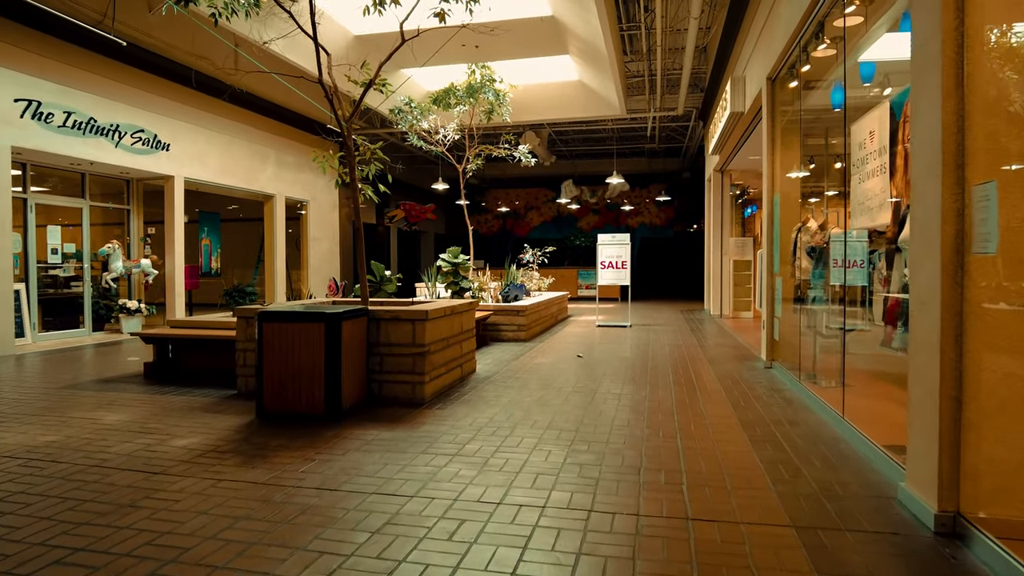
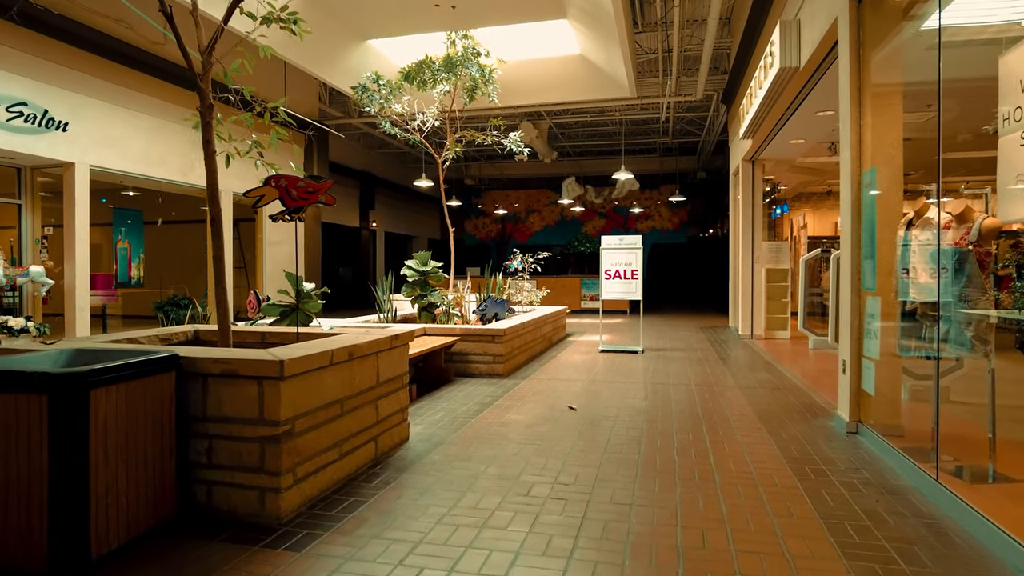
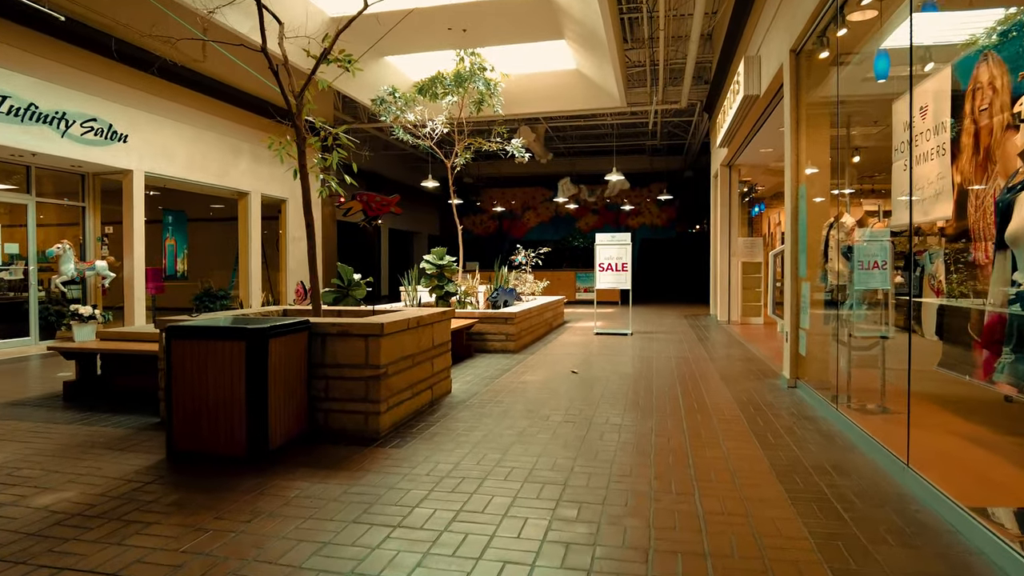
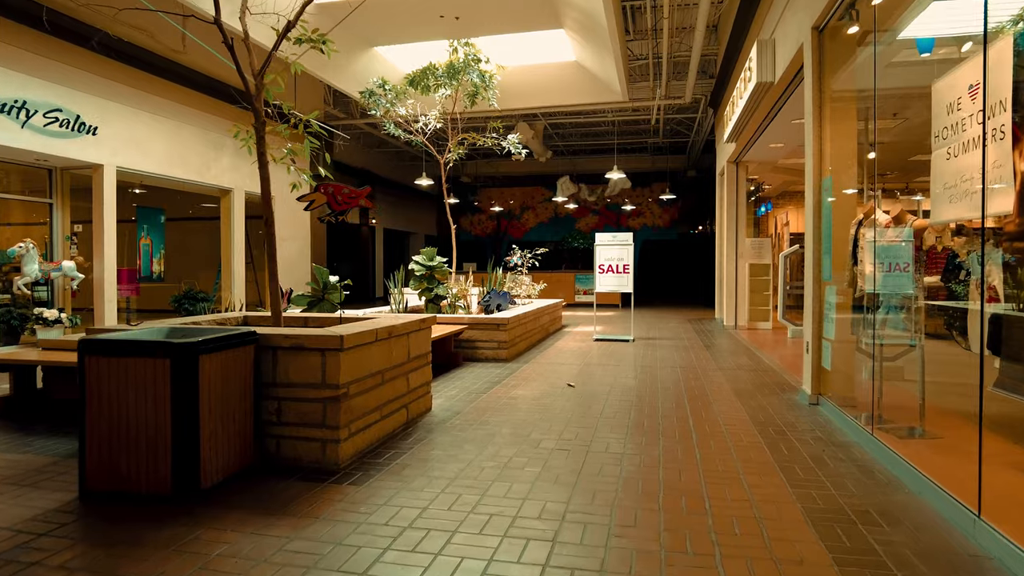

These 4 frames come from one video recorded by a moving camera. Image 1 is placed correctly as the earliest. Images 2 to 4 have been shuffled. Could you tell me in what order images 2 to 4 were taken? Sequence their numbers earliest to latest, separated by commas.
3, 4, 2
